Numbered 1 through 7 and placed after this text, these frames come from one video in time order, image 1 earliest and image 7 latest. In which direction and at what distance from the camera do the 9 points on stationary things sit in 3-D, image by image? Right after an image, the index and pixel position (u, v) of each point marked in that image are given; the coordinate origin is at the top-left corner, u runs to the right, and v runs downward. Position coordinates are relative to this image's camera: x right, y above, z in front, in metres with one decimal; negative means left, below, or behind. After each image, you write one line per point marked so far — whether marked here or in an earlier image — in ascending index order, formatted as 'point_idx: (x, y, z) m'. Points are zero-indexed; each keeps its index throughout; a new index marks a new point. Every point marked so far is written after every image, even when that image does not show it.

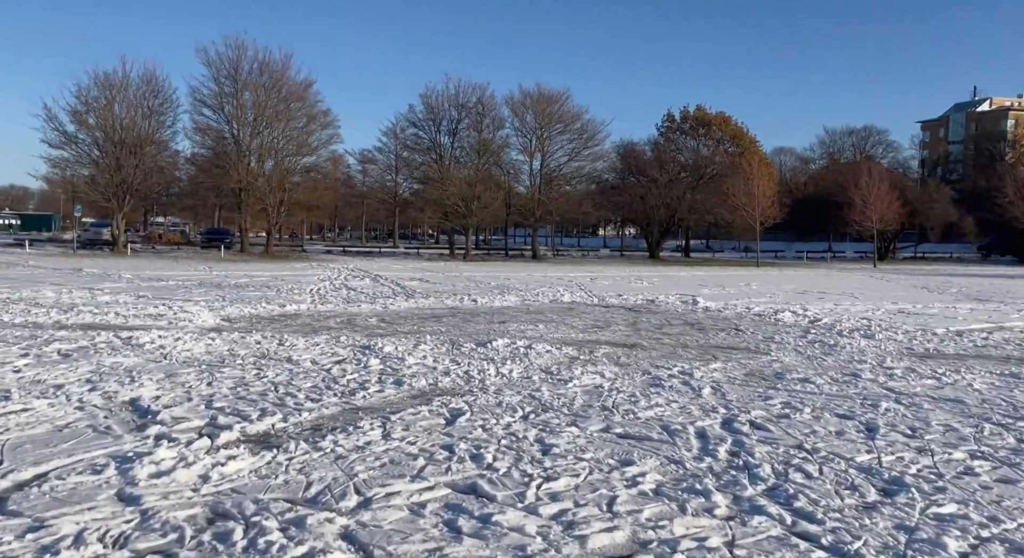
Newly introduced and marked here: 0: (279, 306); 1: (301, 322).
0: (-5.7, -0.7, +19.7) m
1: (-4.3, -0.9, +16.4) m
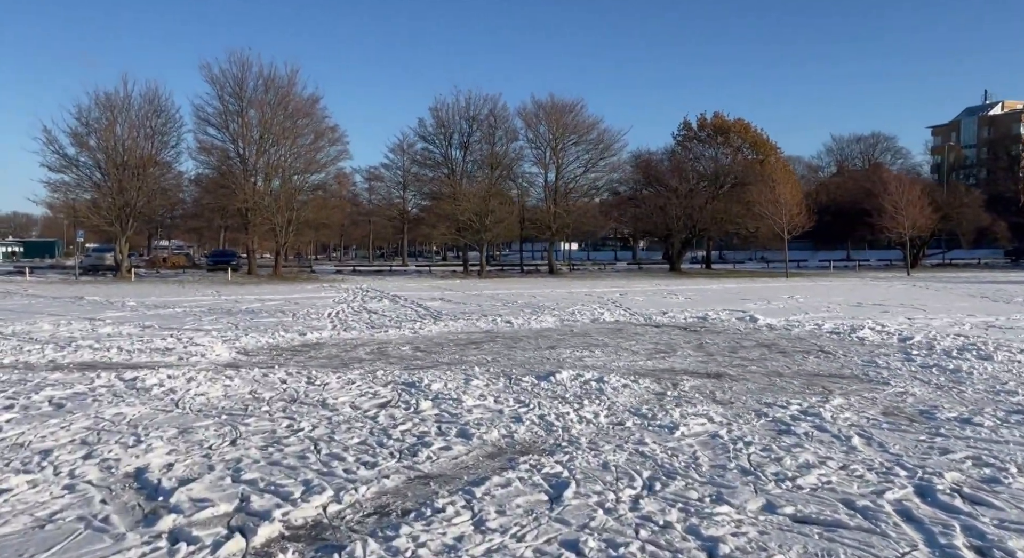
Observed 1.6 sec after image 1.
0: (-4.8, -1.3, +18.1) m
1: (-3.4, -1.4, +14.7) m
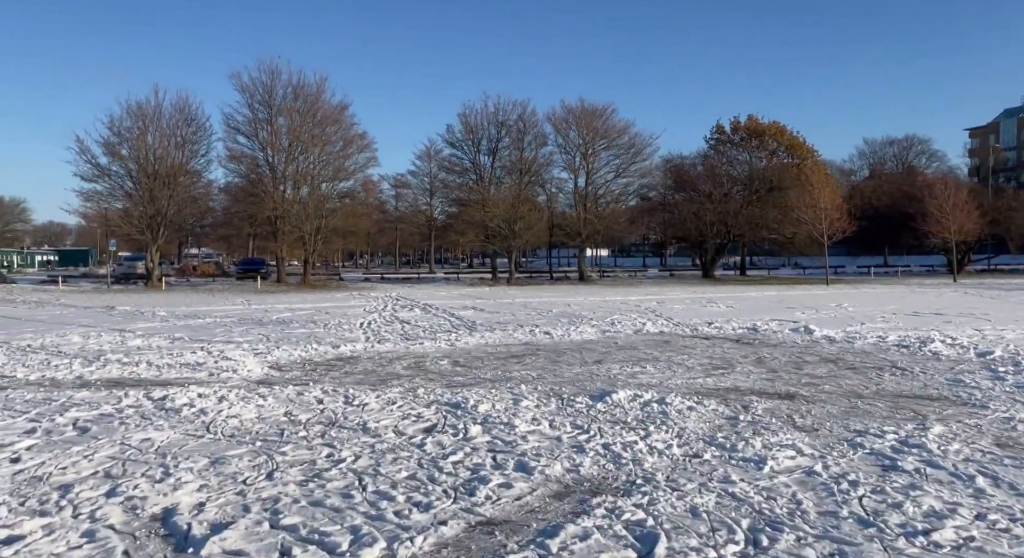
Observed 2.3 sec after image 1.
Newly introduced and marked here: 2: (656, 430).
0: (-3.9, -1.5, +17.4) m
1: (-2.6, -1.6, +14.0) m
2: (+1.5, -1.5, +8.1) m
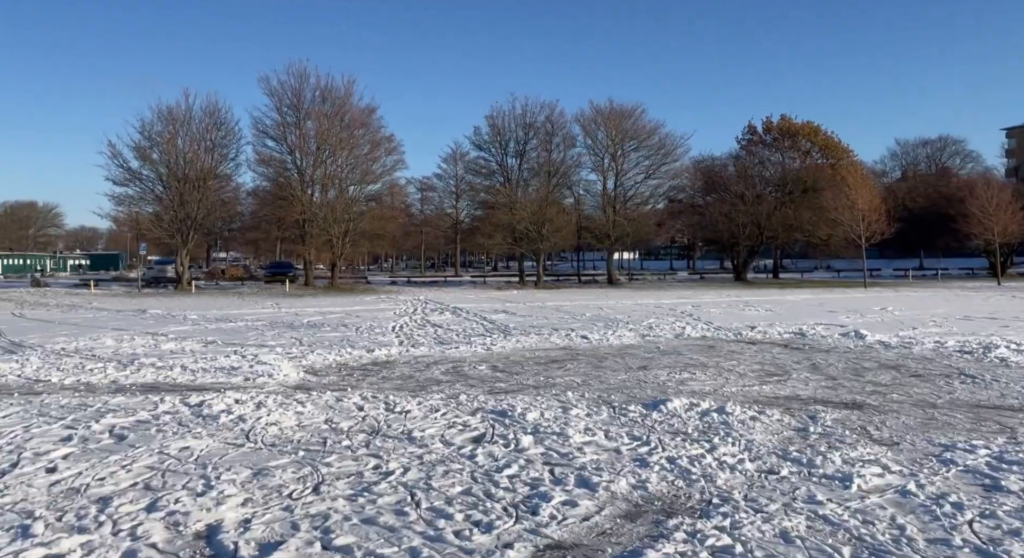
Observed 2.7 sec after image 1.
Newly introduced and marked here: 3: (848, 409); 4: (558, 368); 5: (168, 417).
0: (-3.1, -1.5, +17.1) m
1: (-1.9, -1.6, +13.6) m
2: (+2.0, -1.5, +7.6) m
3: (+3.8, -1.5, +9.0) m
4: (+0.8, -1.6, +14.0) m
5: (-4.2, -1.7, +9.8) m
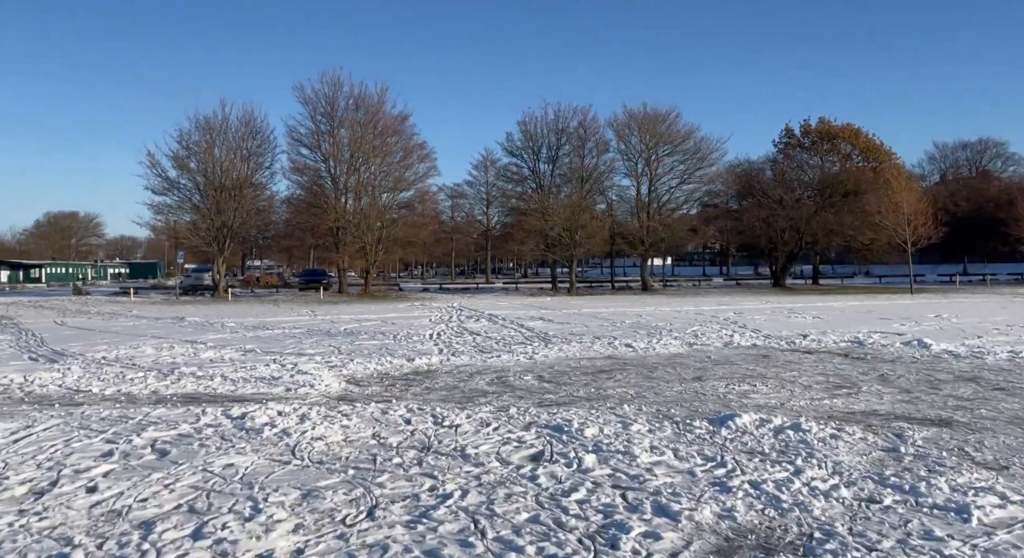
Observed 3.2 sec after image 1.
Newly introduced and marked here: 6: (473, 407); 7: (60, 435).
0: (-2.2, -1.7, +16.6) m
1: (-1.1, -1.7, +13.1) m
2: (+2.6, -1.6, +6.9) m
3: (+4.4, -1.5, +8.3) m
4: (+1.6, -1.7, +13.4) m
5: (-3.5, -1.8, +9.4) m
6: (-0.5, -1.7, +10.9) m
7: (-5.3, -1.8, +9.3) m
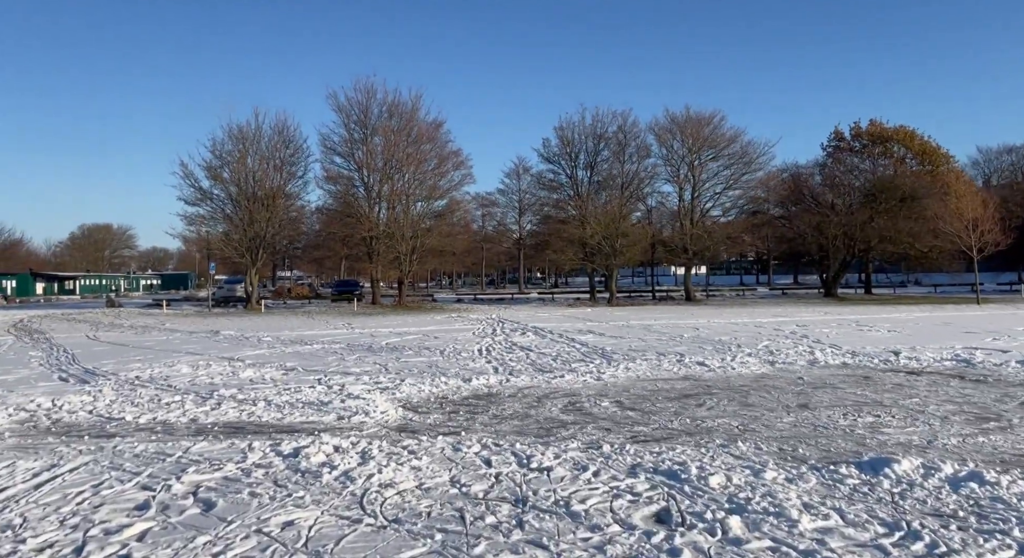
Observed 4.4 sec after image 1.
0: (-0.9, -1.9, +15.2) m
1: (0.0, -1.9, +11.7) m
2: (+3.5, -1.7, +5.4) m
3: (+5.4, -1.6, +6.6) m
4: (+2.8, -1.9, +11.9) m
5: (-2.5, -2.0, +8.0) m
6: (+0.5, -1.9, +9.4) m
7: (-4.3, -2.0, +8.0) m
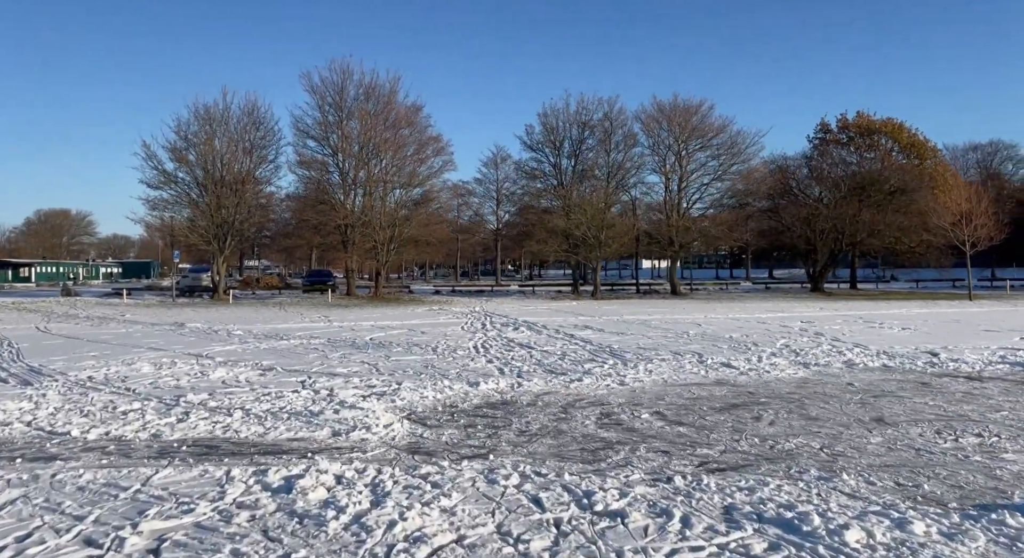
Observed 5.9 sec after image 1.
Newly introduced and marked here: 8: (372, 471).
0: (-0.7, -1.8, +13.4) m
1: (+0.3, -1.8, +9.9) m
2: (+4.1, -1.7, +3.7) m
3: (+5.9, -1.6, +5.0) m
4: (+3.1, -1.8, +10.2) m
5: (-2.0, -1.8, +6.1) m
6: (+1.0, -1.8, +7.6) m
7: (-3.8, -1.9, +6.0) m
8: (-1.3, -1.8, +7.6) m
